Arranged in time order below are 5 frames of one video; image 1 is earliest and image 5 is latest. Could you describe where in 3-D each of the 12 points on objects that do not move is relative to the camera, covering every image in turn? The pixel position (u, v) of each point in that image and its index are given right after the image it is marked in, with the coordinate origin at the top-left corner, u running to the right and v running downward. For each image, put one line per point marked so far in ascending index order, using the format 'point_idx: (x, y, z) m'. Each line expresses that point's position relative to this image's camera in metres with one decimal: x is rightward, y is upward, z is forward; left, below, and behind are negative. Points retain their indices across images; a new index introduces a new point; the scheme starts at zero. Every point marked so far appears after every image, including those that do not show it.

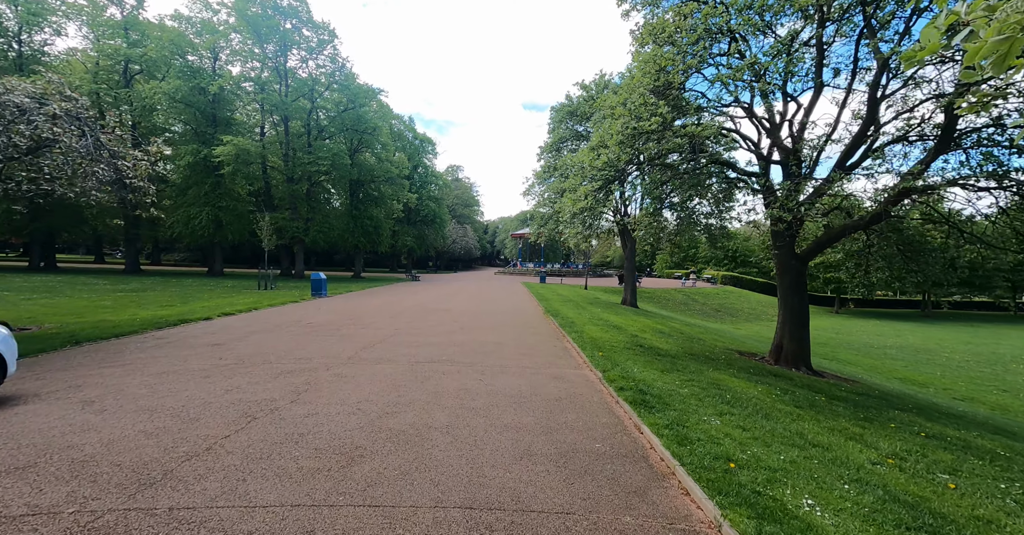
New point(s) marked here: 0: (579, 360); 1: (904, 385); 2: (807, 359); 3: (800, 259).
0: (+1.2, -1.7, +7.8) m
1: (+12.1, -3.6, +13.5) m
2: (+6.7, -2.1, +9.9) m
3: (+6.6, +0.2, +10.0) m
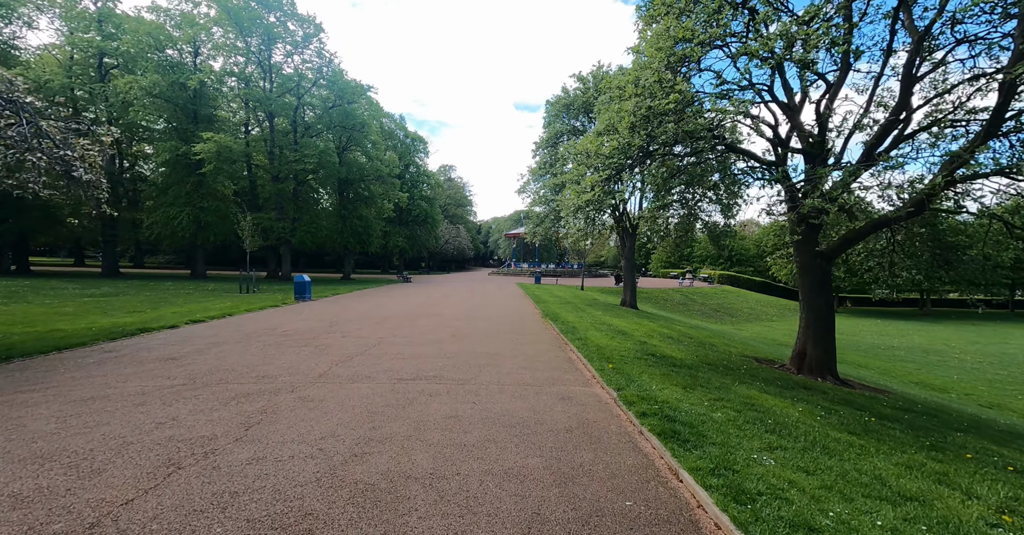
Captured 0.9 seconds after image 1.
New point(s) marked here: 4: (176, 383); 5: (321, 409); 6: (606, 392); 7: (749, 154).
0: (+1.2, -1.7, +6.9) m
1: (+12.0, -3.6, +12.7) m
2: (+6.6, -2.0, +9.0) m
3: (+6.5, +0.2, +9.1) m
4: (-4.5, -1.5, +5.8) m
5: (-2.2, -1.6, +4.9) m
6: (+1.3, -1.7, +5.8) m
7: (+5.3, +2.5, +9.7) m
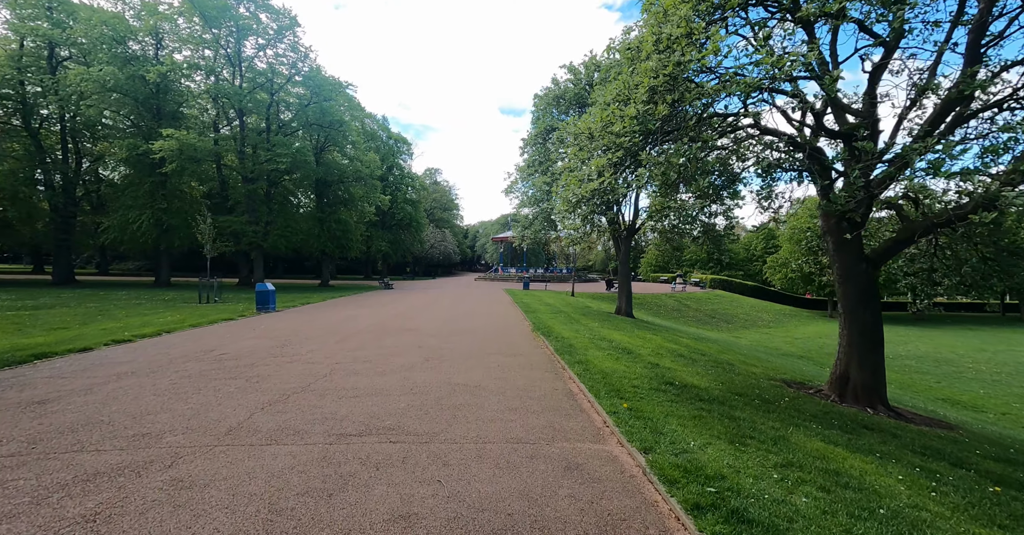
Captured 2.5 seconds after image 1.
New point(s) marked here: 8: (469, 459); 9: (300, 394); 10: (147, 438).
0: (+1.0, -1.8, +5.2) m
1: (+11.6, -3.7, +11.3) m
2: (+6.4, -2.2, +7.5) m
3: (+6.2, +0.1, +7.6) m
4: (-4.6, -1.7, +4.0) m
5: (-2.3, -1.7, +3.1) m
6: (+1.1, -1.8, +4.1) m
7: (+5.0, +2.4, +8.2) m
8: (-0.4, -1.8, +4.1) m
9: (-2.9, -1.7, +6.0) m
10: (-3.6, -1.7, +4.3) m
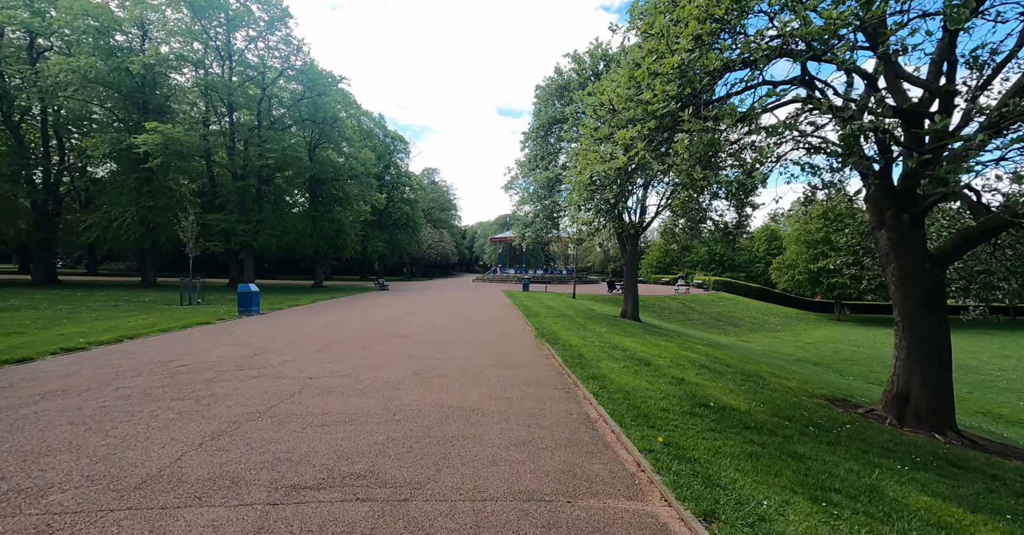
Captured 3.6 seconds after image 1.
0: (+1.1, -1.8, +4.1) m
1: (+11.7, -3.7, +10.2) m
2: (+6.4, -2.2, +6.4) m
3: (+6.3, +0.1, +6.5) m
4: (-4.6, -1.6, +2.8) m
5: (-2.2, -1.7, +2.0) m
6: (+1.2, -1.8, +3.0) m
7: (+5.1, +2.4, +7.1) m
8: (-0.3, -1.7, +2.9) m
9: (-2.9, -1.7, +4.9) m
10: (-3.5, -1.7, +3.1) m
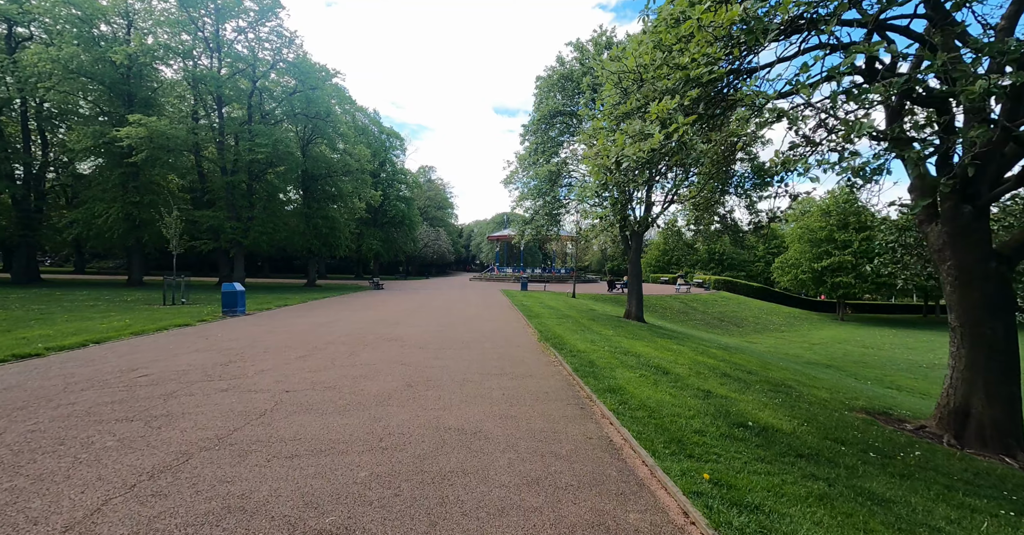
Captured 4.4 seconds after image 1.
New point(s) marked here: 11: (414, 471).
0: (+1.2, -1.8, +3.2) m
1: (+11.7, -3.7, +9.5) m
2: (+6.5, -2.1, +5.6) m
3: (+6.4, +0.1, +5.7) m
4: (-4.5, -1.6, +2.0) m
5: (-2.1, -1.7, +1.1) m
6: (+1.3, -1.7, +2.2) m
7: (+5.1, +2.4, +6.3) m
8: (-0.2, -1.7, +2.1) m
9: (-2.8, -1.7, +4.0) m
10: (-3.4, -1.6, +2.3) m
11: (-0.9, -1.7, +3.8) m
